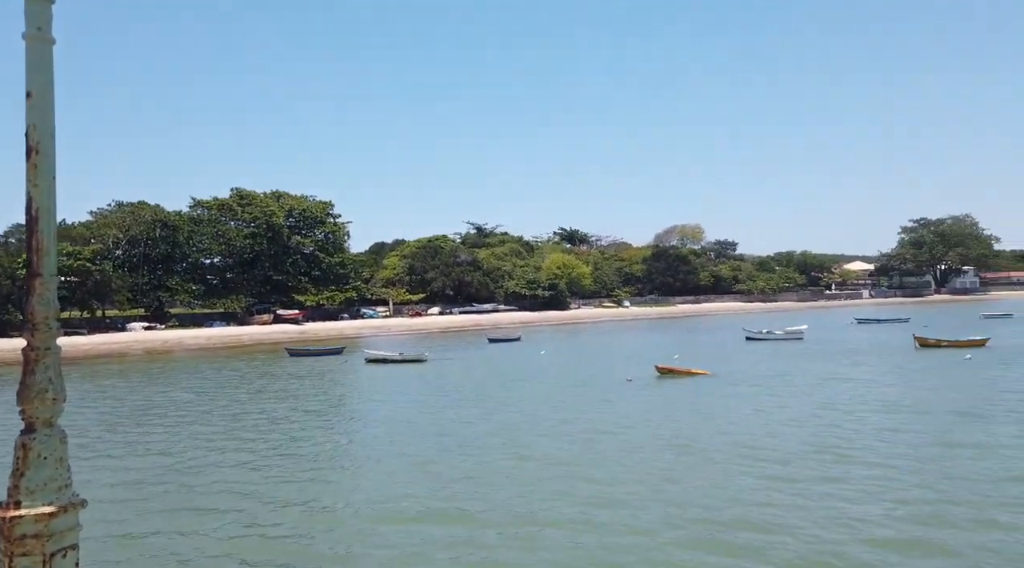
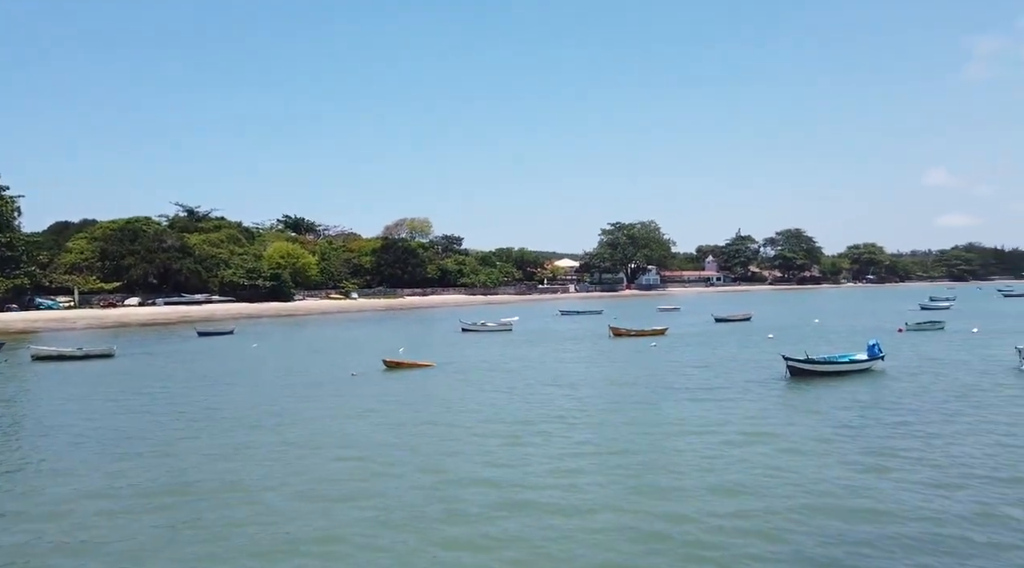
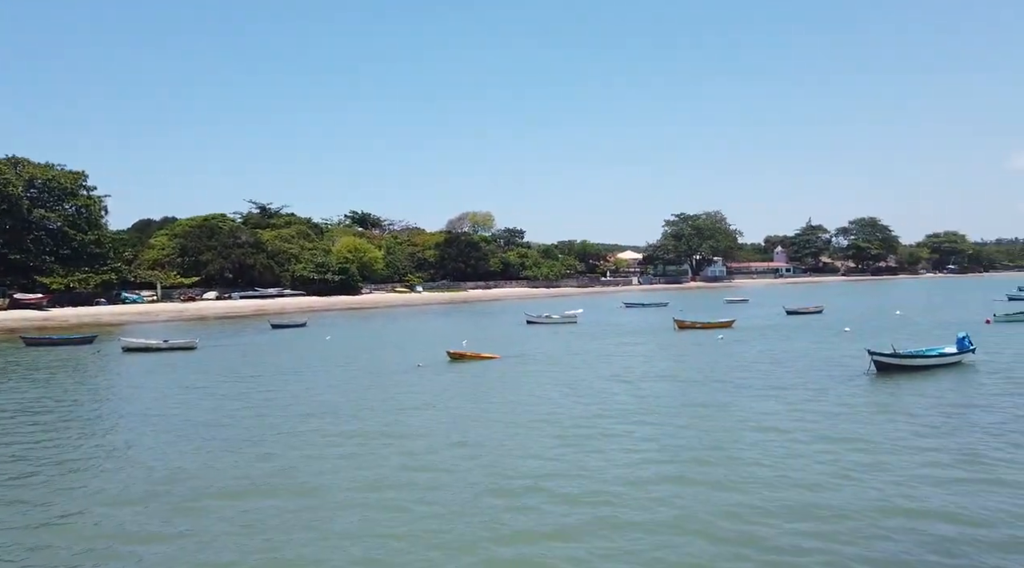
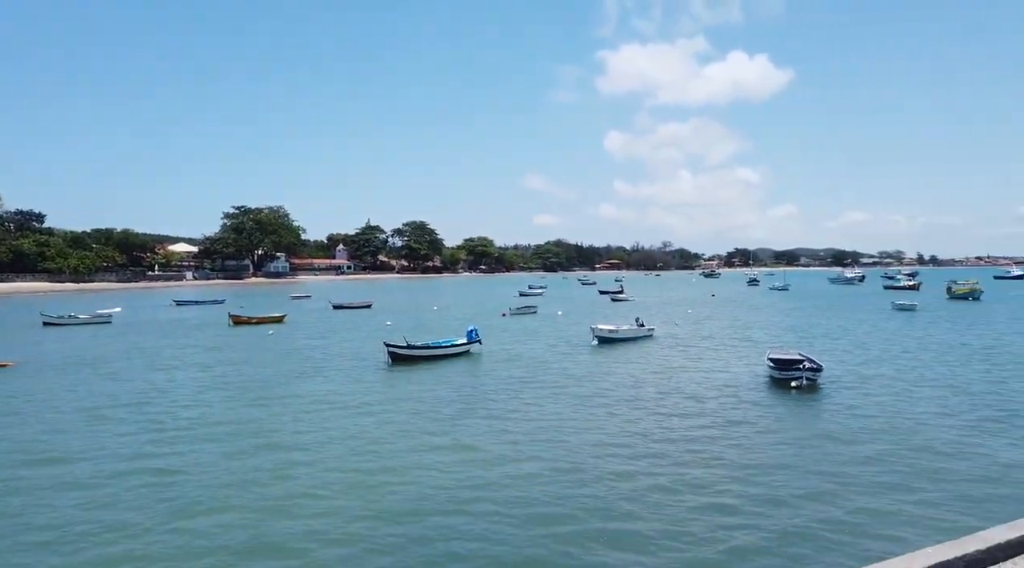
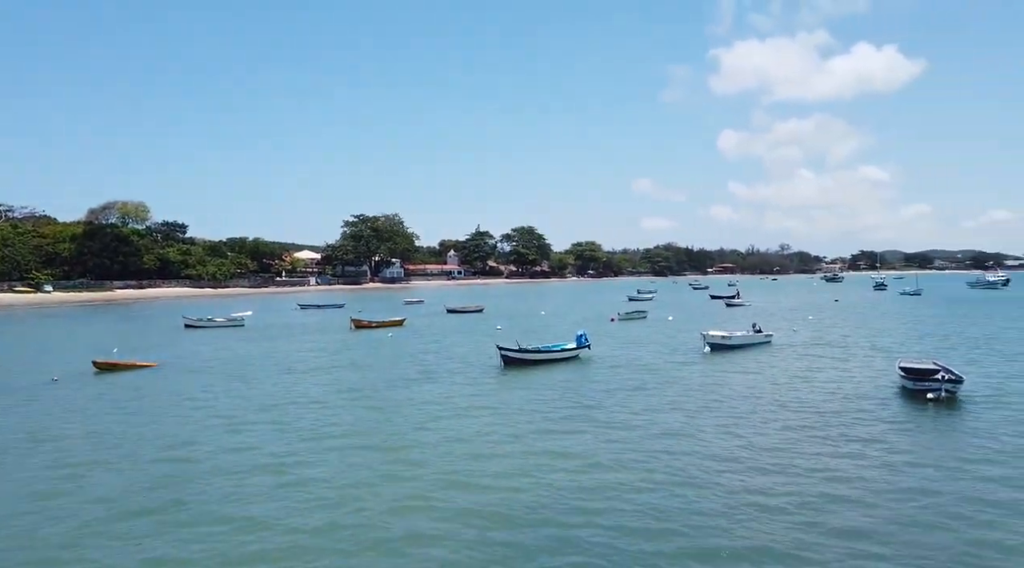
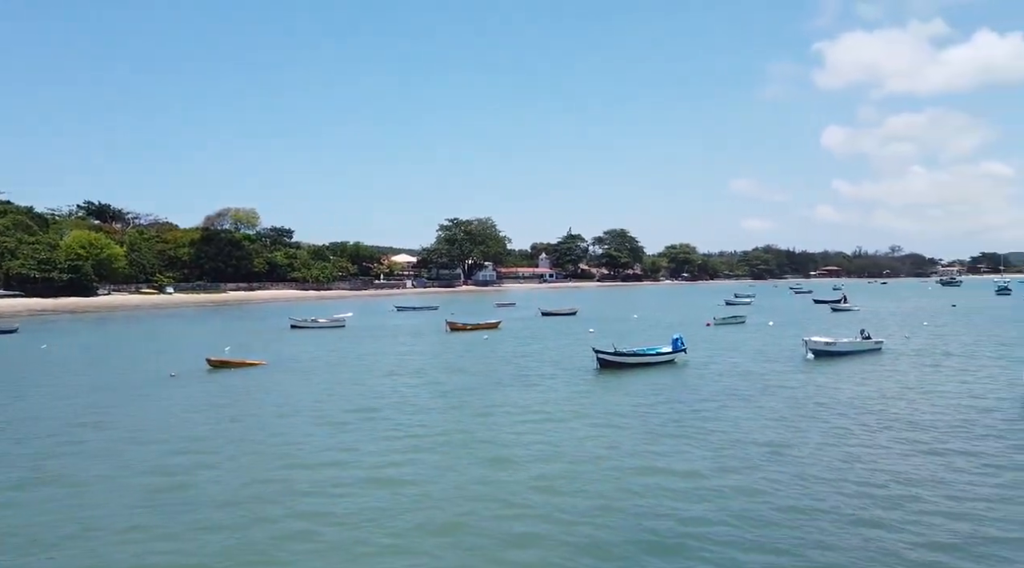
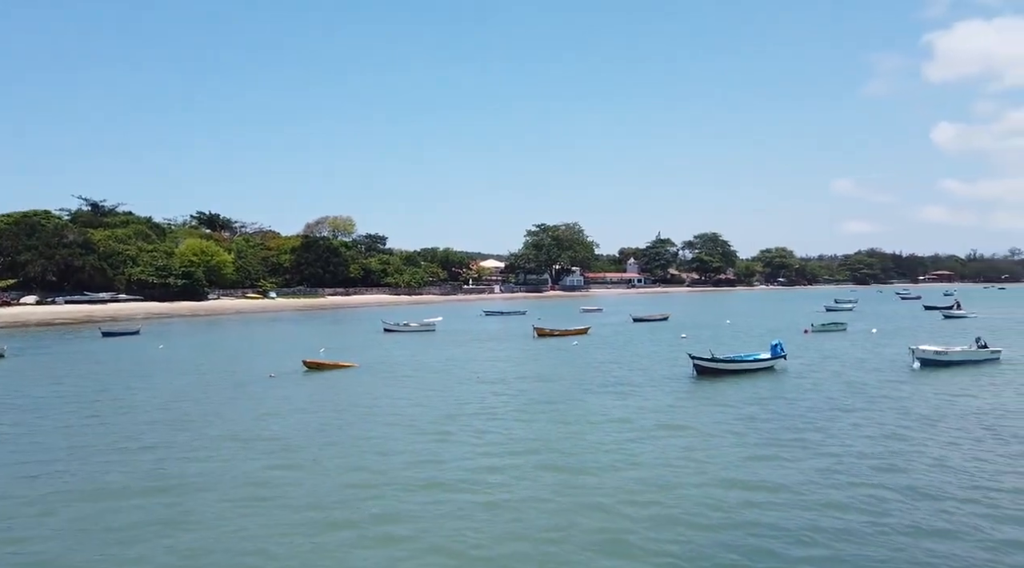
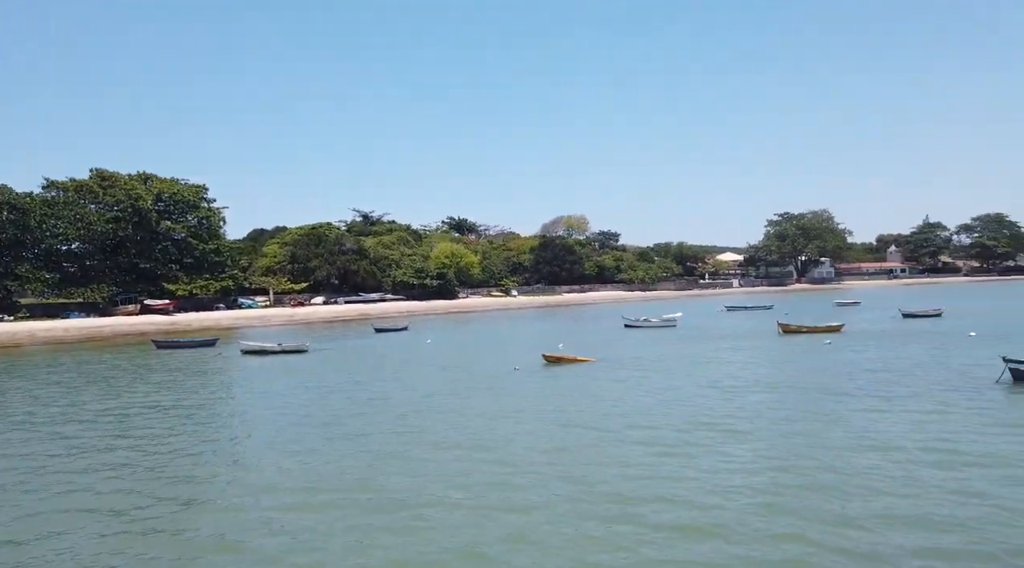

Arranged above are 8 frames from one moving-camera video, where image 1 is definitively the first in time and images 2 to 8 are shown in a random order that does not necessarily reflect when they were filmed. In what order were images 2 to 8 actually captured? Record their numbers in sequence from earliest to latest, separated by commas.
8, 3, 2, 7, 6, 5, 4
